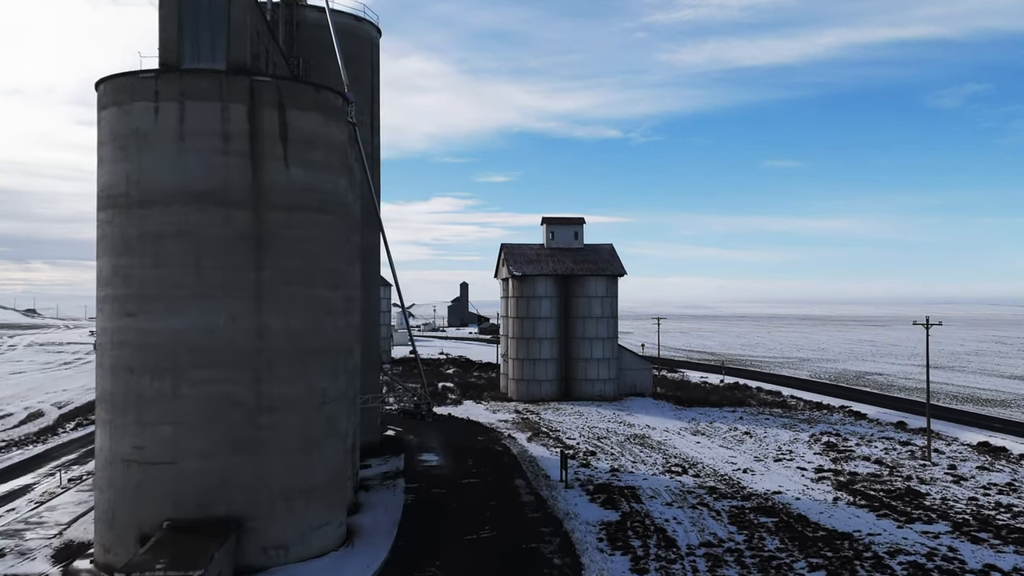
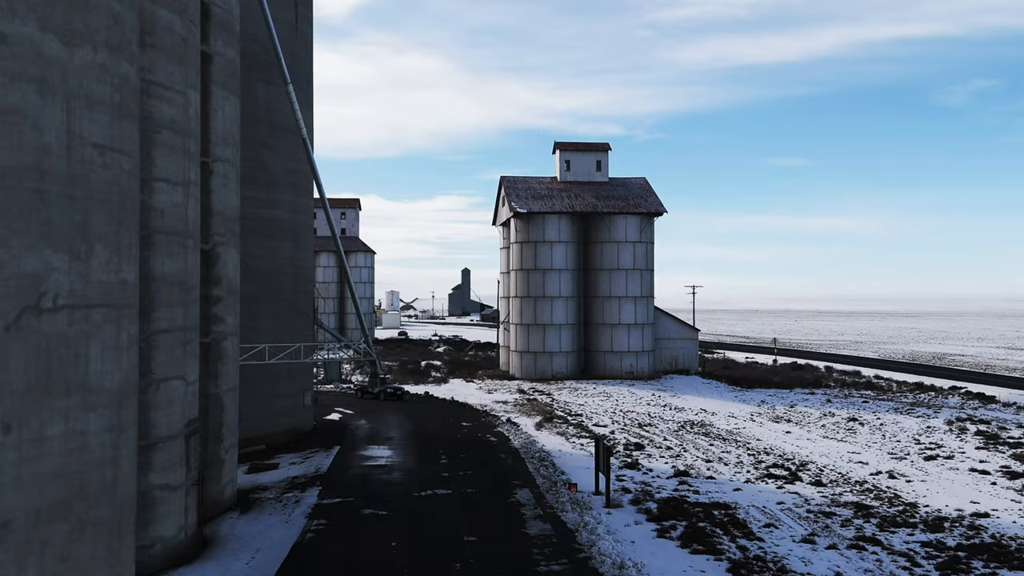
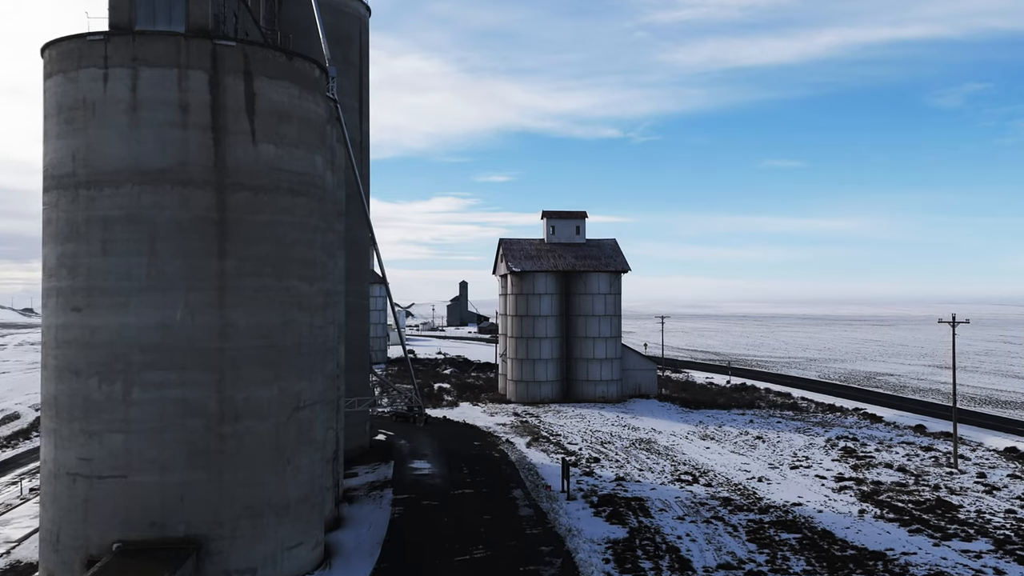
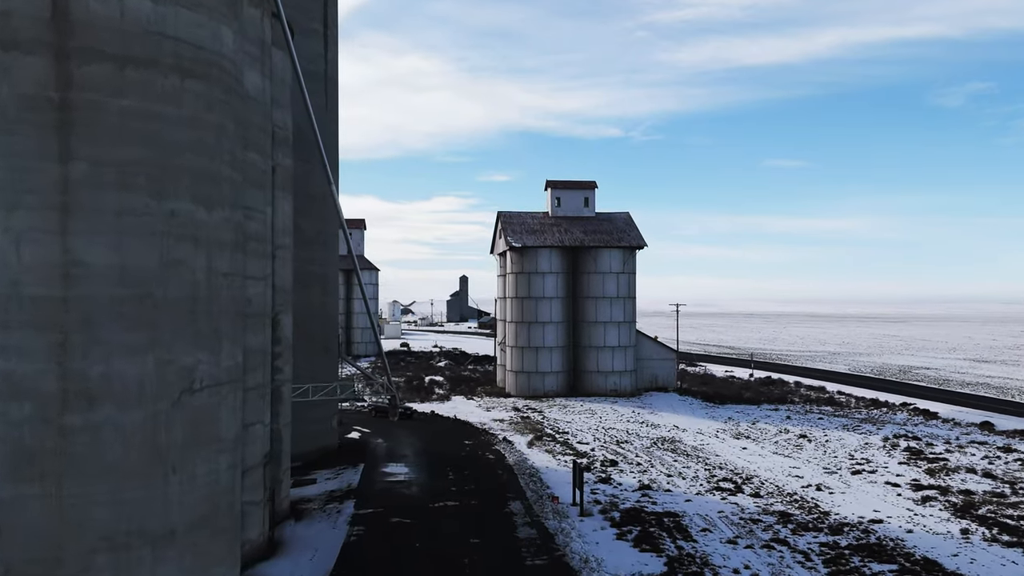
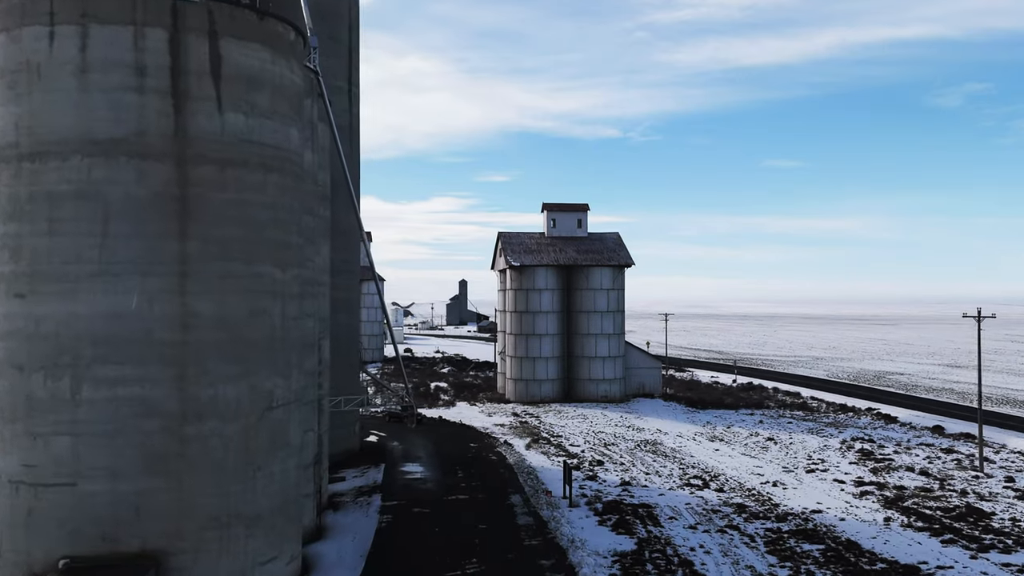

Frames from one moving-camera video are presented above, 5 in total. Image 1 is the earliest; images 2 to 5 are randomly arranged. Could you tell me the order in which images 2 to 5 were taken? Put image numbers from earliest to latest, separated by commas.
3, 5, 4, 2
